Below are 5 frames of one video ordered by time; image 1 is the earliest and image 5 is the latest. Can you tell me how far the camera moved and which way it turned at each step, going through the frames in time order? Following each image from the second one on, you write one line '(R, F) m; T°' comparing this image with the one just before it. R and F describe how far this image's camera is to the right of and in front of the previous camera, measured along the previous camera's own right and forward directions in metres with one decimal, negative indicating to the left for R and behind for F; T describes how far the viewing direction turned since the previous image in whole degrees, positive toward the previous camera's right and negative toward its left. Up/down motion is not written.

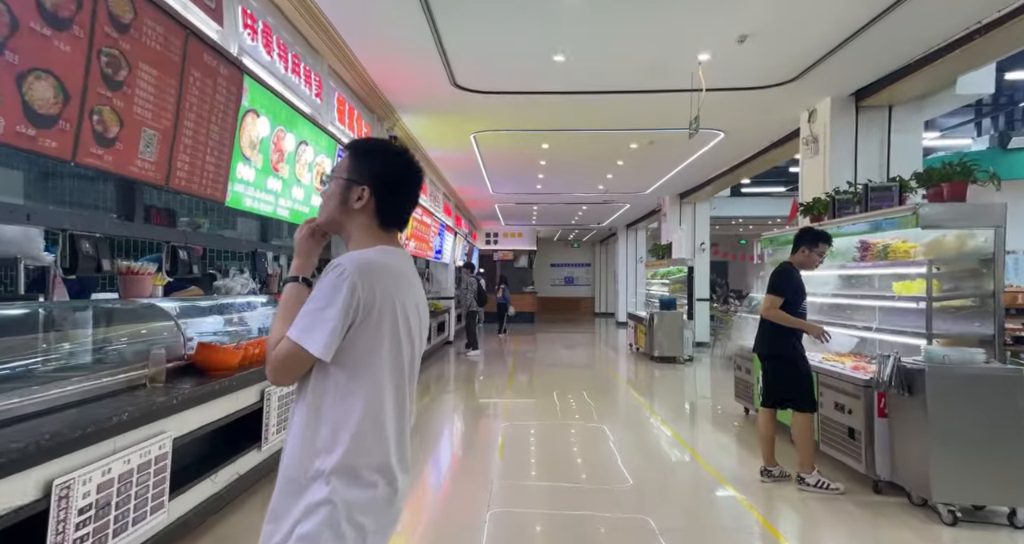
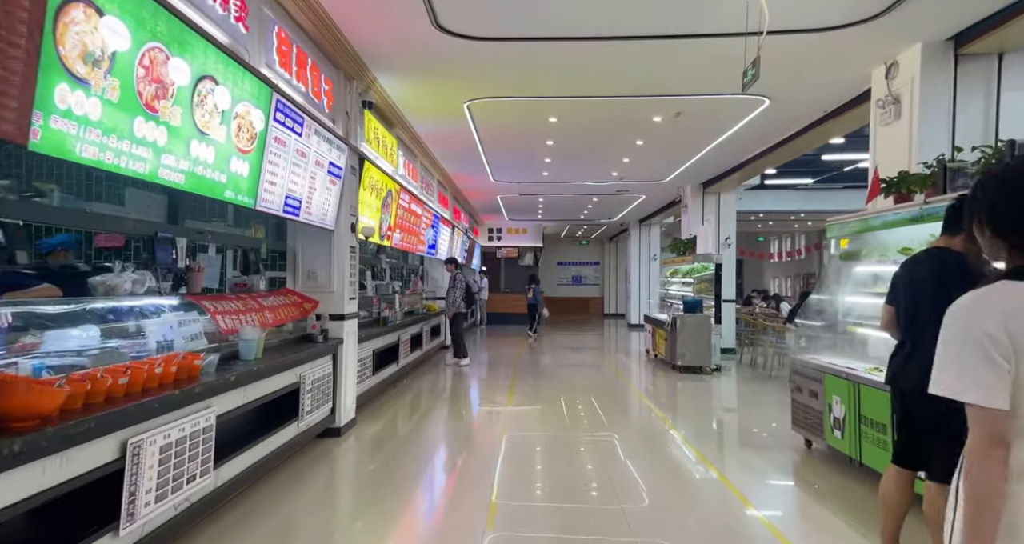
(0.0, +1.0) m; -1°
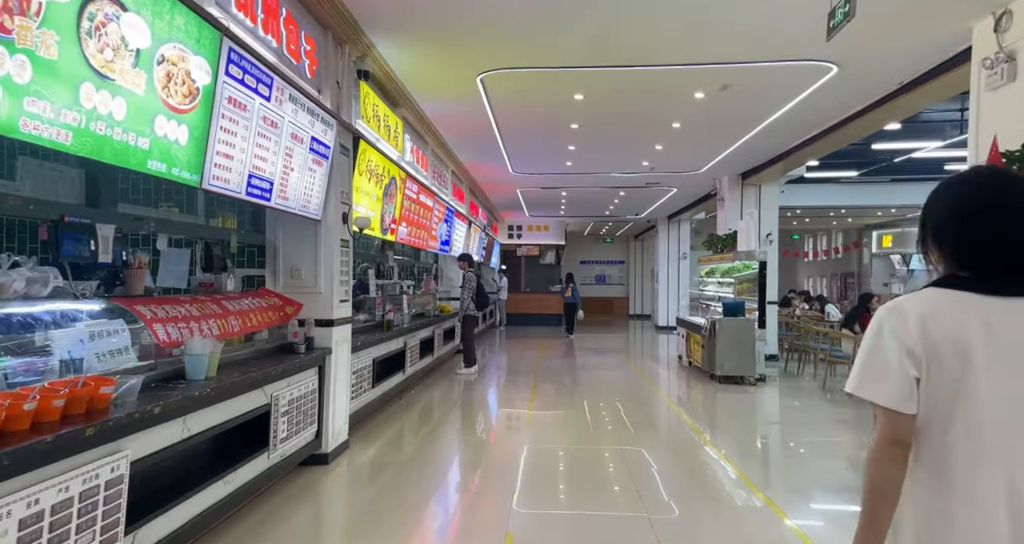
(0.0, +0.7) m; -2°
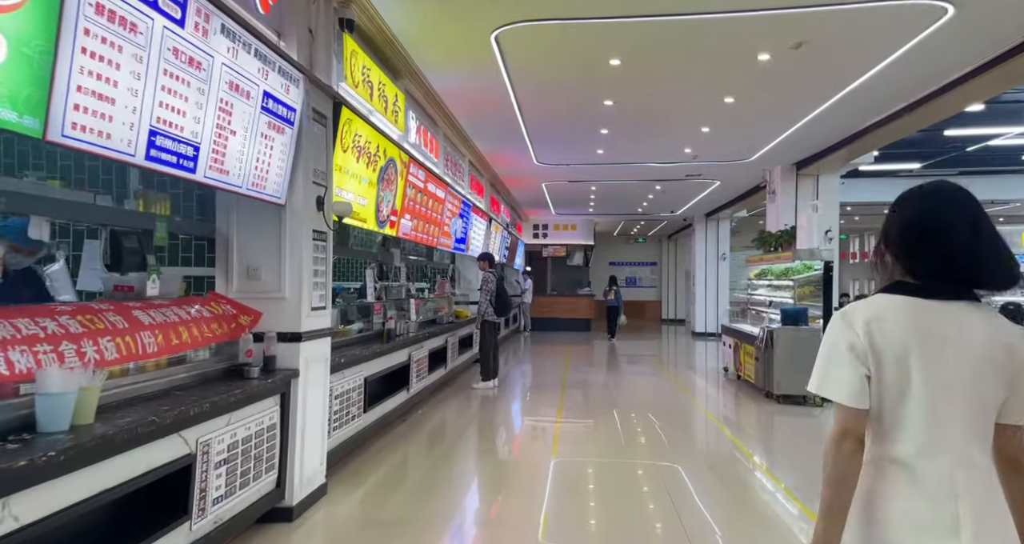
(0.0, +0.9) m; -3°
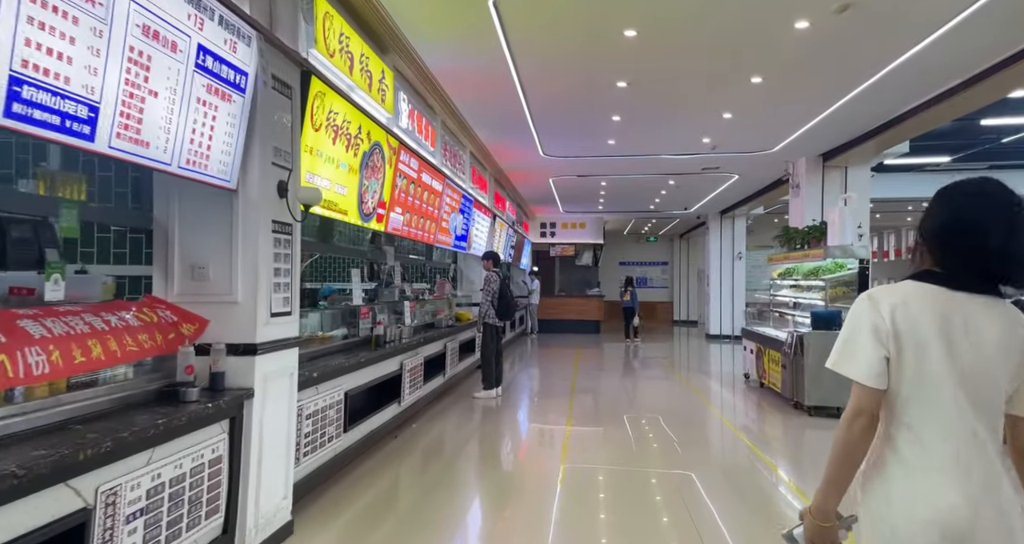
(0.0, +0.5) m; -1°
